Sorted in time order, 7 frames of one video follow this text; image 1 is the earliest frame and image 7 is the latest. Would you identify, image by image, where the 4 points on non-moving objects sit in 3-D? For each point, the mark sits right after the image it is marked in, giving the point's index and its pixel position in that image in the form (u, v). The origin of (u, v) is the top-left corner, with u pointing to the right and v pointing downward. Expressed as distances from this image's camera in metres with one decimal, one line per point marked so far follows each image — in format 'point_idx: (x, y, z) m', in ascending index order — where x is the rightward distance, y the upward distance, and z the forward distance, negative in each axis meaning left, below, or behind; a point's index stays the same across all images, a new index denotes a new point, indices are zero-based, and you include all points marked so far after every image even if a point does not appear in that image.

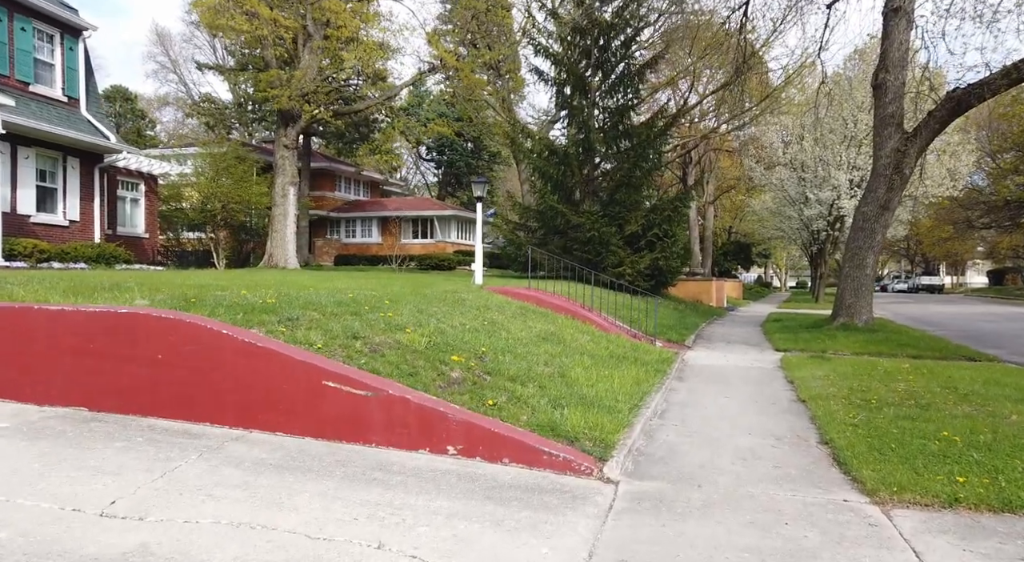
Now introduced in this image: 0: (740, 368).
0: (+3.3, -1.3, +10.1) m
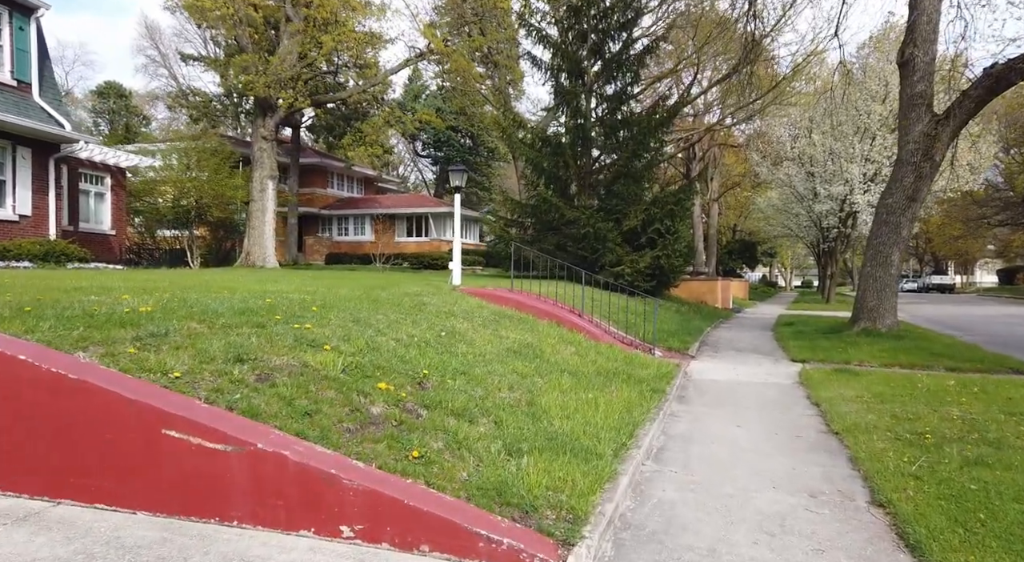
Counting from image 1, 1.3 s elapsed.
0: (+3.0, -1.3, +8.6) m
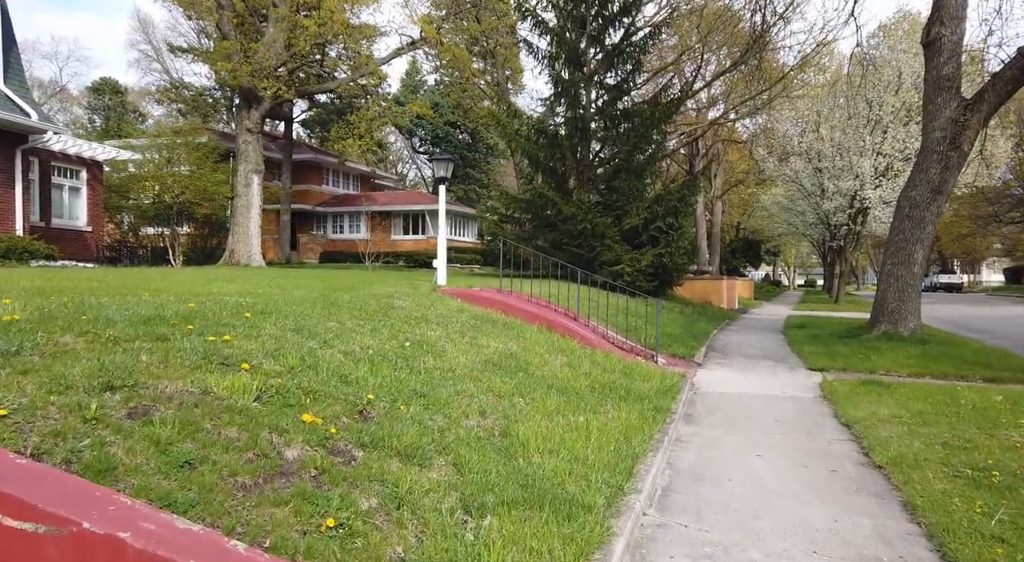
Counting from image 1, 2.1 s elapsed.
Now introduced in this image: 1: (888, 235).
0: (+2.8, -1.3, +7.6) m
1: (+6.8, +0.8, +12.4) m
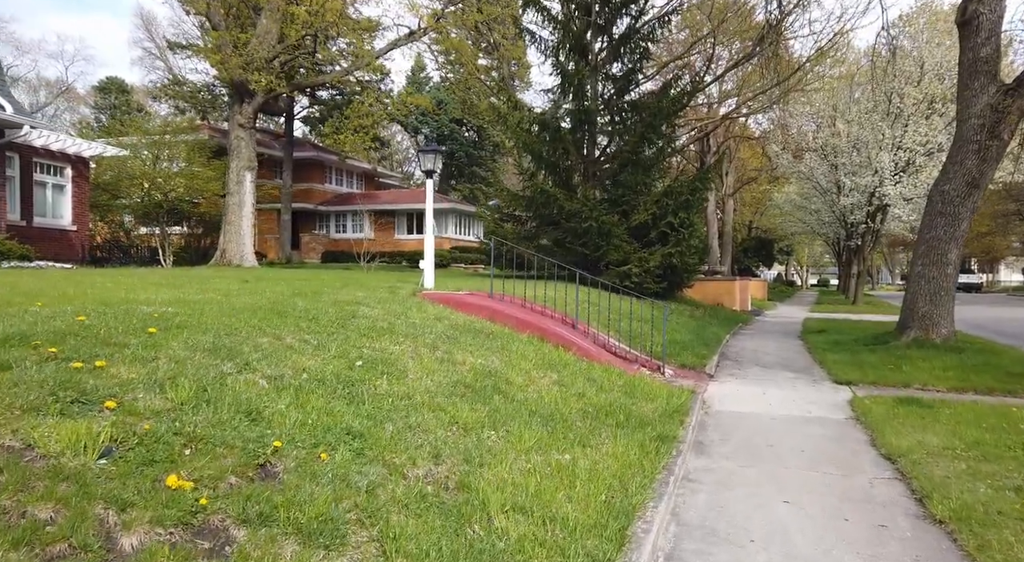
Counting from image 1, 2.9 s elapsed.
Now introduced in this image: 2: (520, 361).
0: (+2.7, -1.3, +6.6) m
1: (+6.7, +0.8, +11.4) m
2: (+0.1, -0.7, +6.1) m
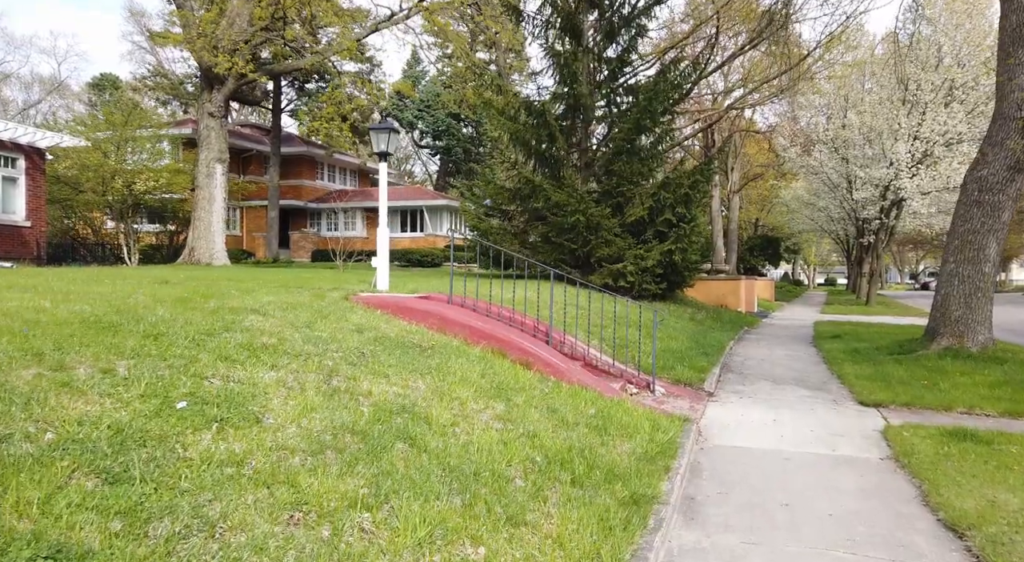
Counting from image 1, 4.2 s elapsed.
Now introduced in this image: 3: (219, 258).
0: (+2.3, -1.3, +5.2) m
1: (+6.3, +0.8, +9.9) m
2: (-0.4, -0.7, +4.7) m
3: (-8.5, +0.7, +19.9) m
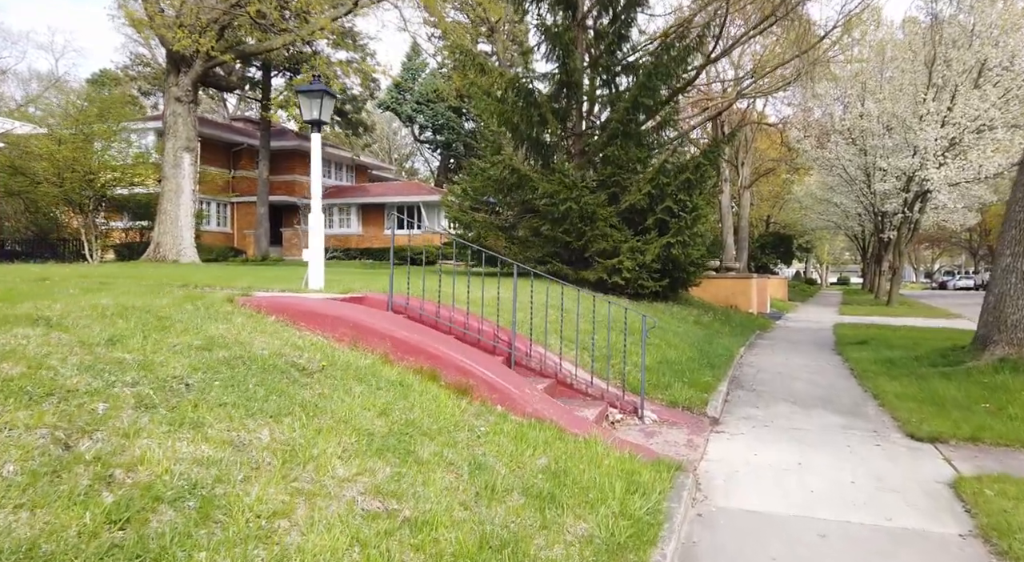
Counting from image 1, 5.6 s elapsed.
0: (+1.8, -1.3, +3.6) m
1: (+5.9, +0.8, +8.2) m
2: (-0.8, -0.7, +3.1) m
3: (-8.7, +0.7, +18.4) m
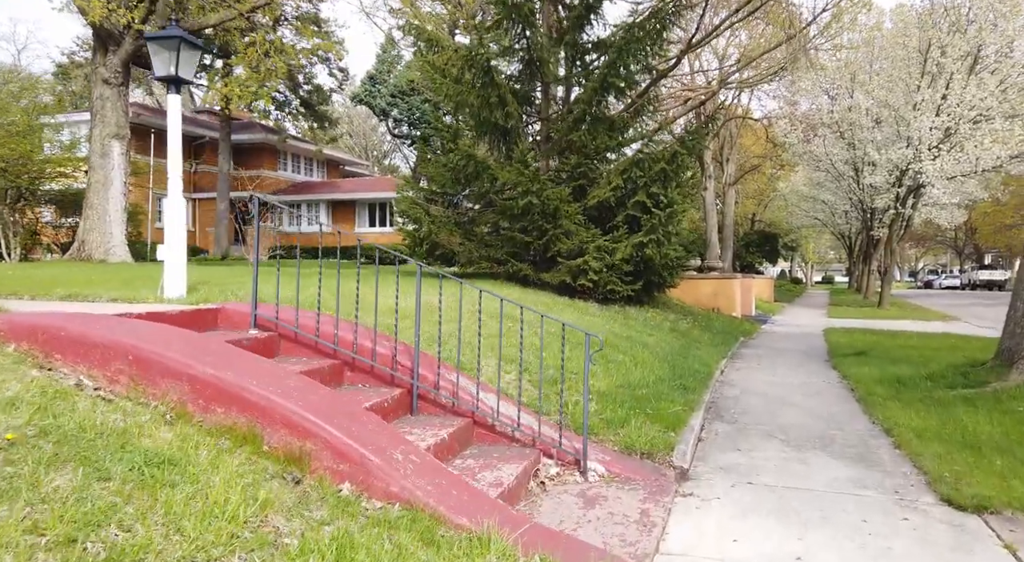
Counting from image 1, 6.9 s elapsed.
0: (+1.2, -1.4, +2.0) m
1: (+5.2, +0.8, +6.8) m
2: (-1.4, -0.8, +1.5) m
3: (-9.6, +0.7, +16.7) m
